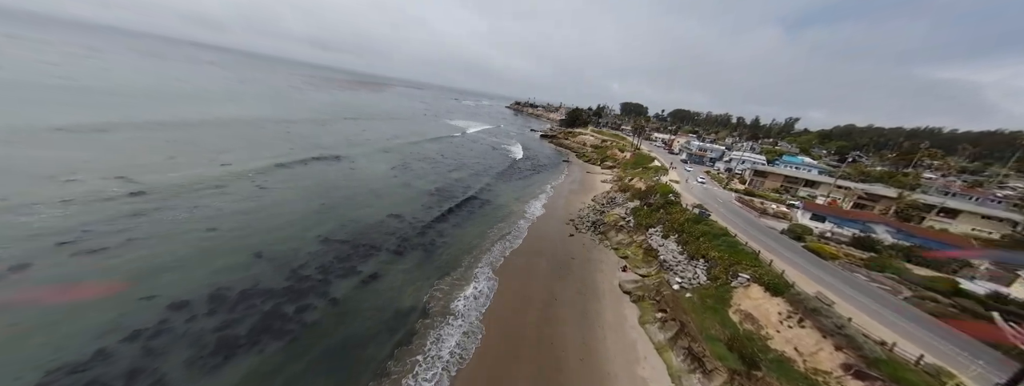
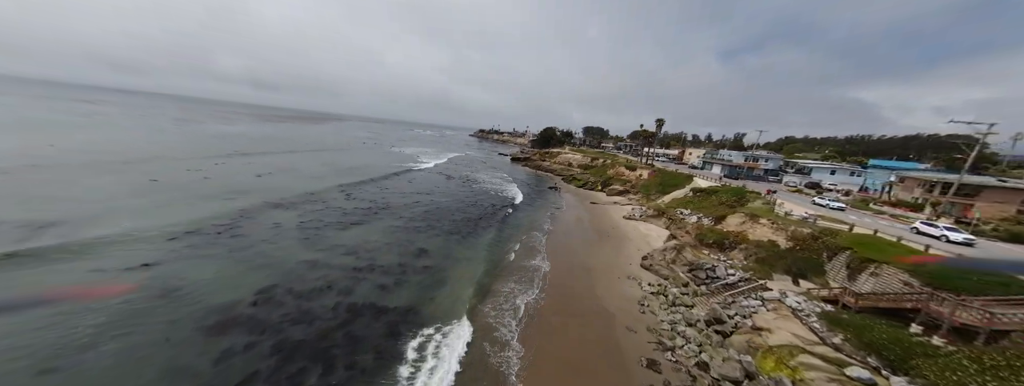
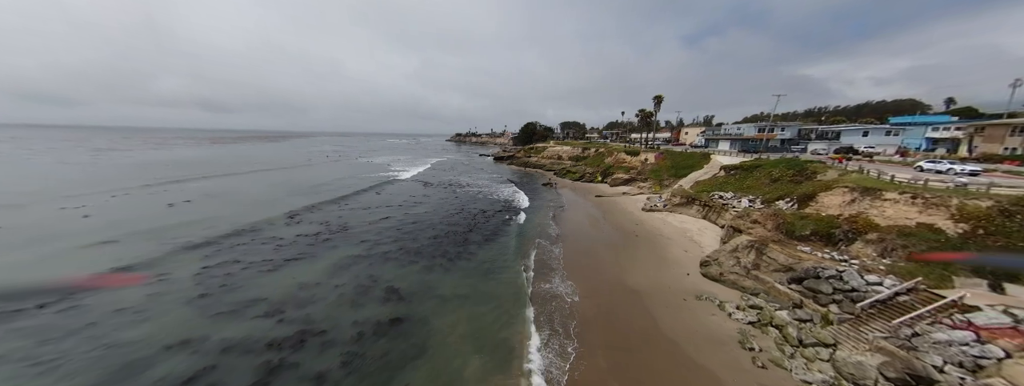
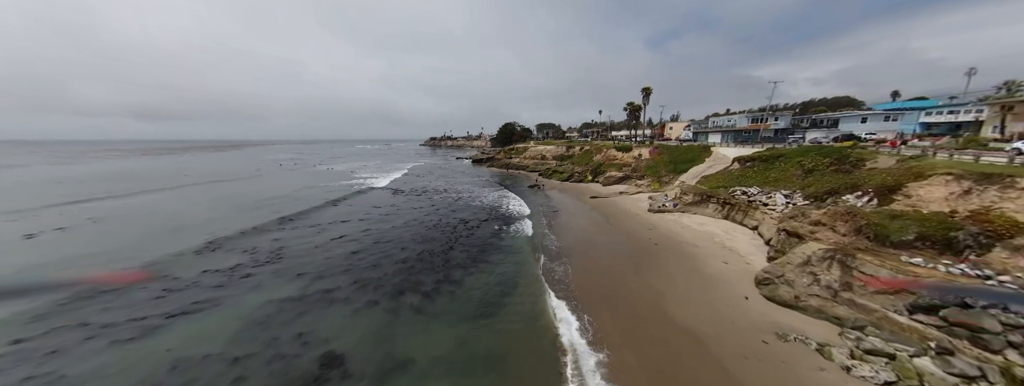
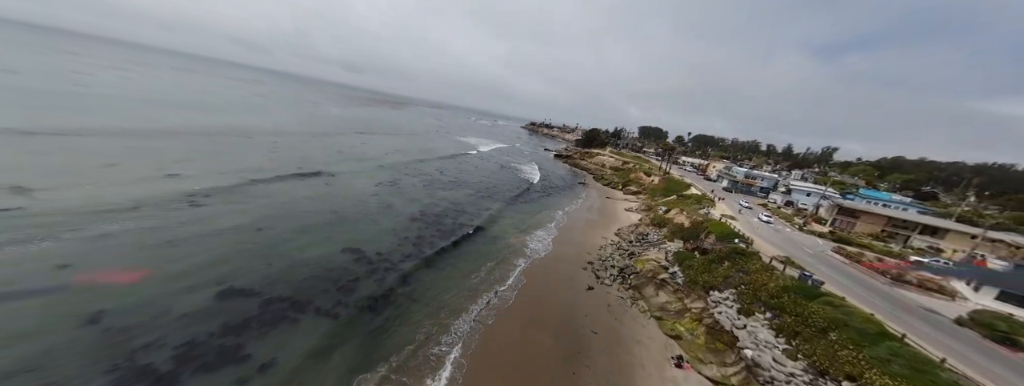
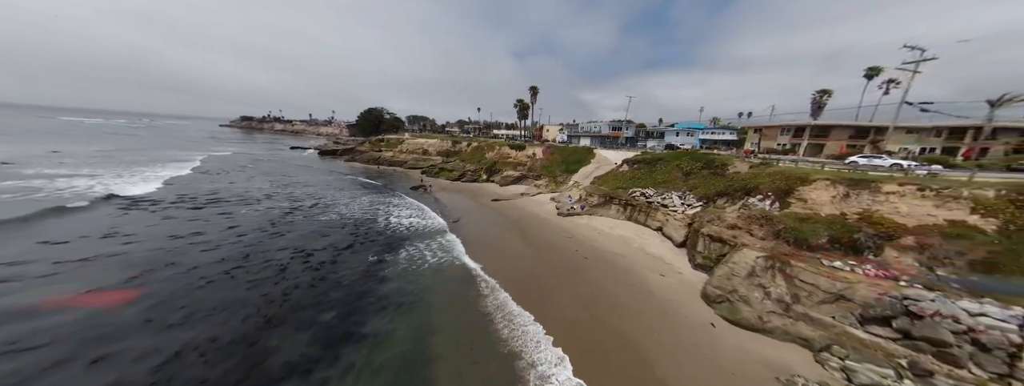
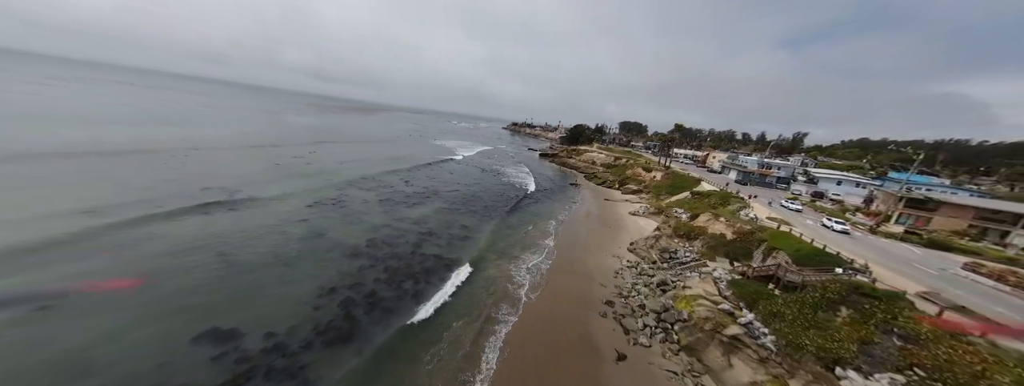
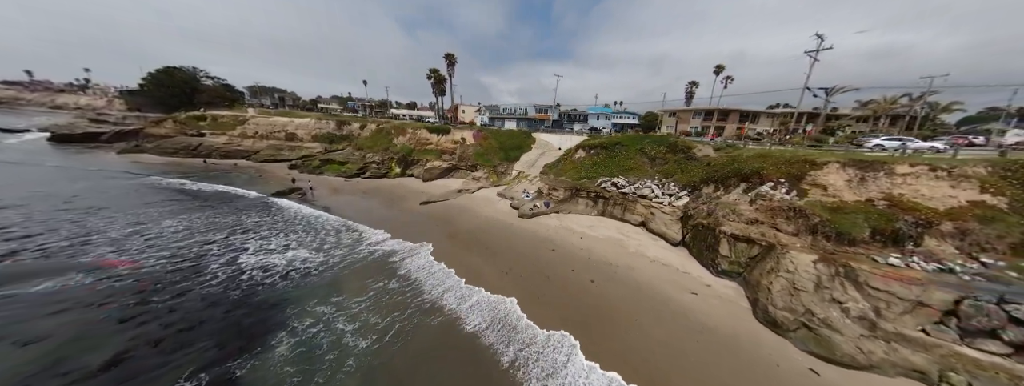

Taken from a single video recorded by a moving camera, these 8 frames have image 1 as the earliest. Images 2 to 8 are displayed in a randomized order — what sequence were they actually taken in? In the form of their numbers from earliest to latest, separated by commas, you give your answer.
5, 7, 2, 3, 4, 6, 8
